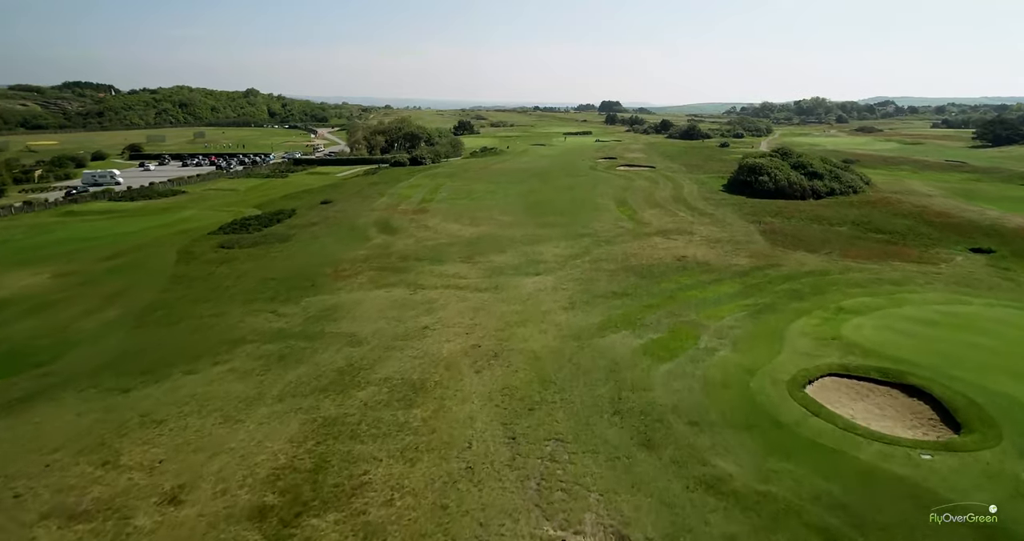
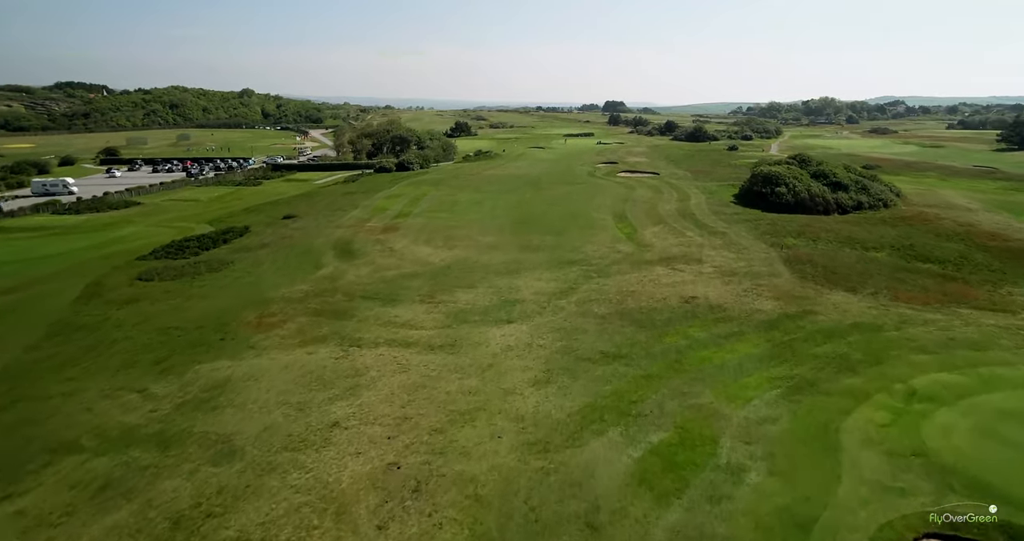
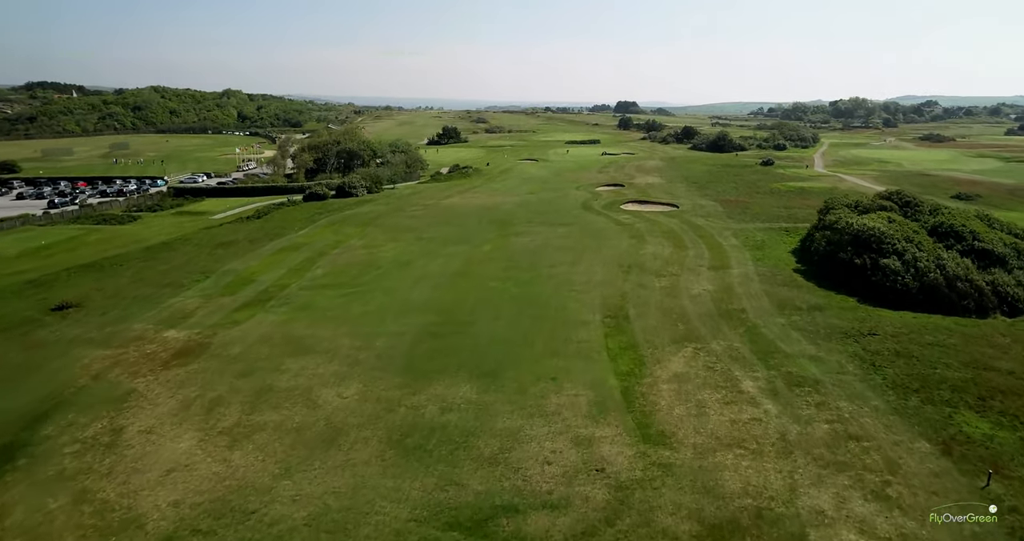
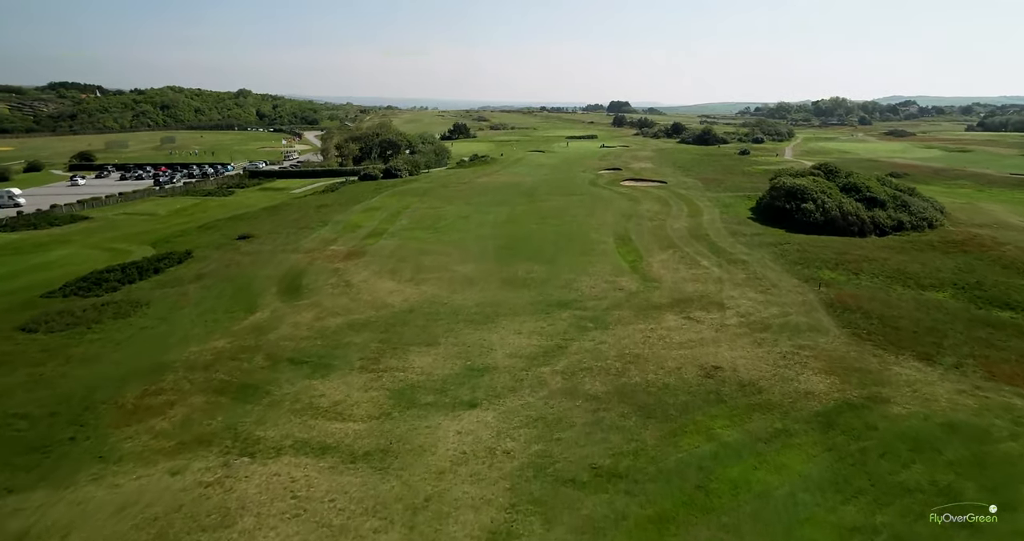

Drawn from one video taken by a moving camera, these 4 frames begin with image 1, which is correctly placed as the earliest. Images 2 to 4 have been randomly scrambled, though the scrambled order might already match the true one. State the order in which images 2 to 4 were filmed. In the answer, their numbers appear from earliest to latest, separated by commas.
2, 4, 3
